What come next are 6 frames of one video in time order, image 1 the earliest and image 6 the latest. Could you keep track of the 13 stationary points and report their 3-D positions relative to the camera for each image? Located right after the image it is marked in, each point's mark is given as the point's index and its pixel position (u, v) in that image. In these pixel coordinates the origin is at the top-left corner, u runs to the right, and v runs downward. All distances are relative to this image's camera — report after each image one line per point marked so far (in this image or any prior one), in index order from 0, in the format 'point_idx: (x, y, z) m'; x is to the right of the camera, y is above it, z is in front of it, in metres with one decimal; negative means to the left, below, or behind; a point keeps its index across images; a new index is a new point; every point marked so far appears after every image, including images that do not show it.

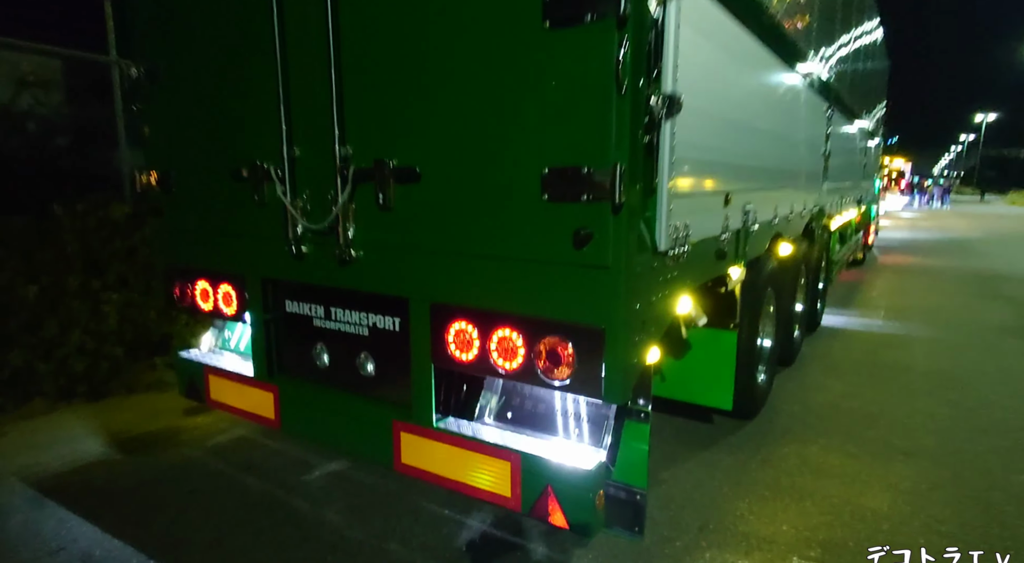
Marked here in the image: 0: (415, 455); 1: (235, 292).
0: (-0.4, -0.7, +2.6) m
1: (-1.4, 0.0, +3.1) m
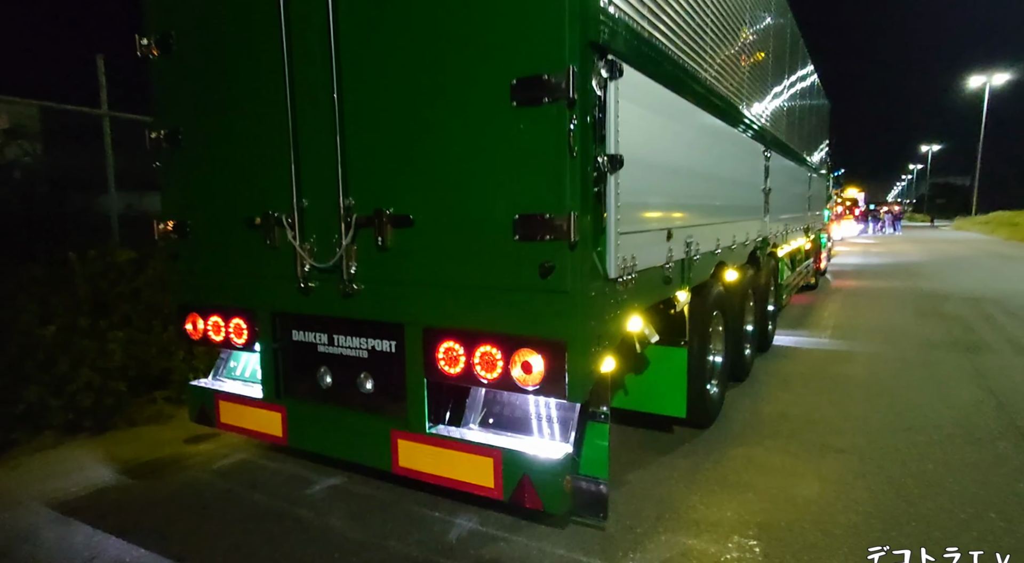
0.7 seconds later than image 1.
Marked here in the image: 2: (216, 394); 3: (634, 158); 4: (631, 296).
0: (-0.5, -0.8, +3.0) m
1: (-1.5, -0.2, +3.5) m
2: (-1.8, -0.7, +3.7) m
3: (+0.6, +0.6, +2.9) m
4: (+0.6, -0.1, +3.0) m
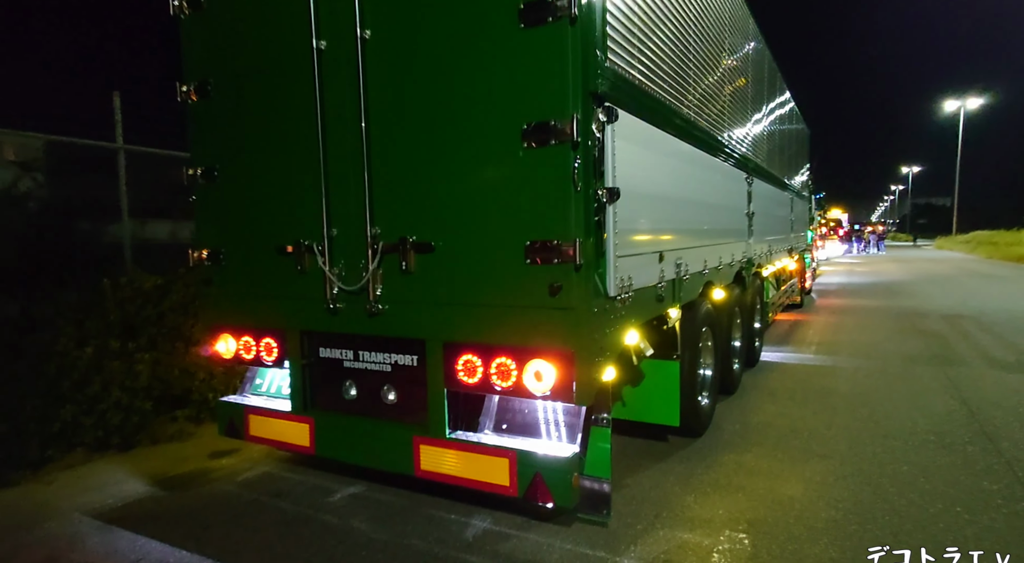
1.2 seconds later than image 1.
0: (-0.4, -1.0, +3.3) m
1: (-1.5, -0.4, +3.8) m
2: (-1.7, -0.8, +4.0) m
3: (+0.6, +0.5, +3.3) m
4: (+0.6, -0.2, +3.3) m
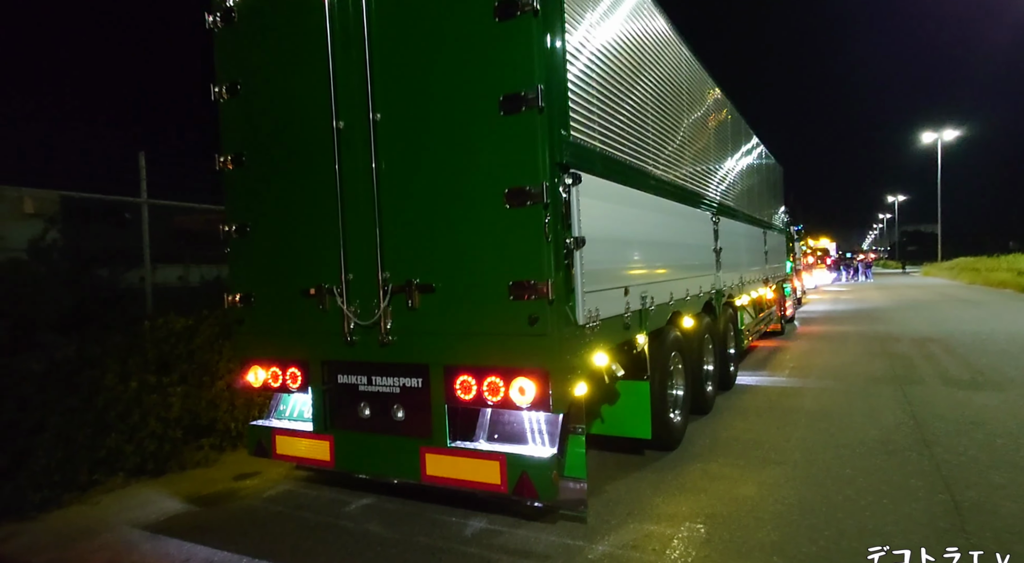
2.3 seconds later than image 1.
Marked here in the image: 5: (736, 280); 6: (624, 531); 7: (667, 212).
0: (-0.5, -1.2, +3.9) m
1: (-1.5, -0.7, +4.5) m
2: (-1.8, -1.1, +4.6) m
3: (+0.5, +0.3, +4.0) m
4: (+0.6, -0.4, +4.0) m
5: (+3.4, 0.0, +9.4) m
6: (+0.7, -1.6, +4.0) m
7: (+1.5, +0.7, +6.0) m
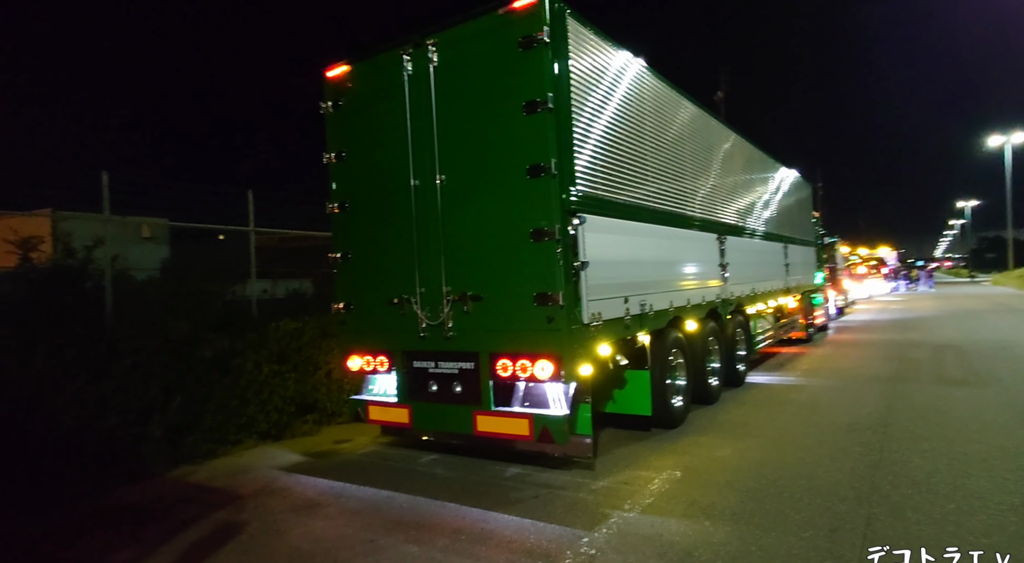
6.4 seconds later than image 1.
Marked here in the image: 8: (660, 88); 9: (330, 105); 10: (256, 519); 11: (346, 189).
0: (-0.2, -1.3, +5.5) m
1: (-1.2, -0.8, +6.2) m
2: (-1.5, -1.2, +6.3) m
3: (+0.8, +0.2, +5.5) m
4: (+0.8, -0.5, +5.5) m
5: (+4.1, -0.2, +10.6) m
6: (+1.0, -1.7, +5.5) m
7: (+1.9, +0.5, +7.4) m
8: (+1.8, +2.3, +7.4) m
9: (-1.9, +1.8, +6.4) m
10: (-2.0, -1.8, +4.7) m
11: (-1.7, +0.9, +6.3) m
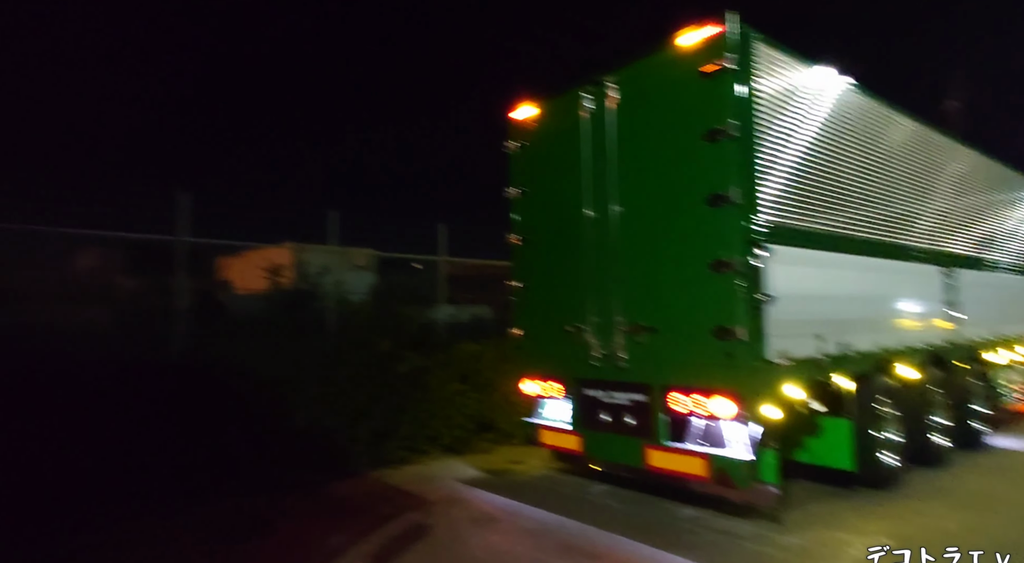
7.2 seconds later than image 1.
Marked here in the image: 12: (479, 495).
0: (+1.2, -1.5, +5.3) m
1: (+0.5, -1.1, +6.3) m
2: (+0.3, -1.5, +6.4) m
3: (+2.3, -0.1, +5.1) m
4: (+2.3, -0.8, +5.1) m
5: (+6.9, -0.8, +9.0) m
6: (+2.4, -2.0, +5.0) m
7: (+3.9, +0.1, +6.6) m
8: (+3.8, +1.9, +6.7) m
9: (0.0, +1.5, +6.9) m
10: (-0.6, -2.0, +5.1) m
11: (+0.2, +0.7, +6.7) m
12: (-0.4, -2.1, +6.0) m
